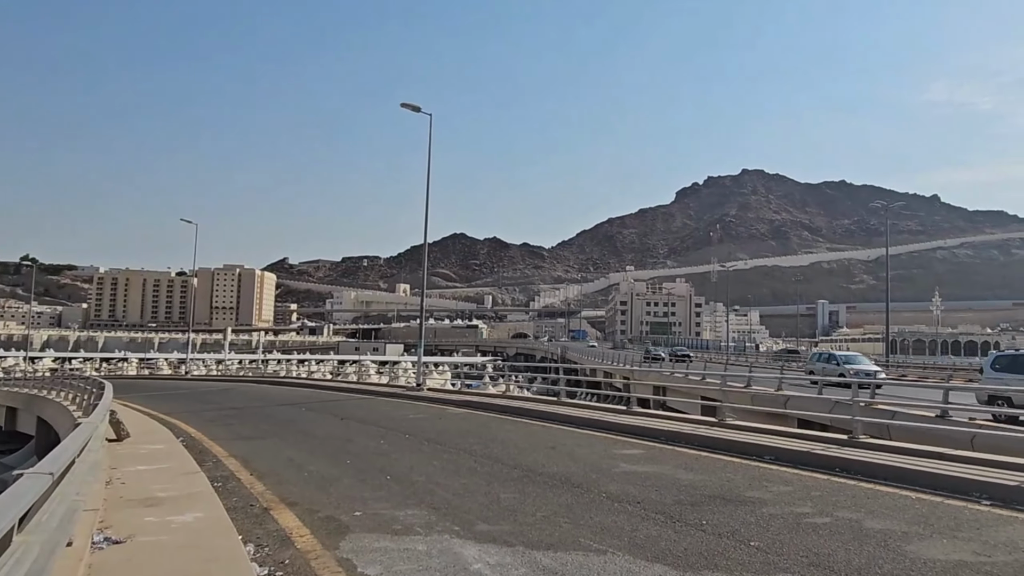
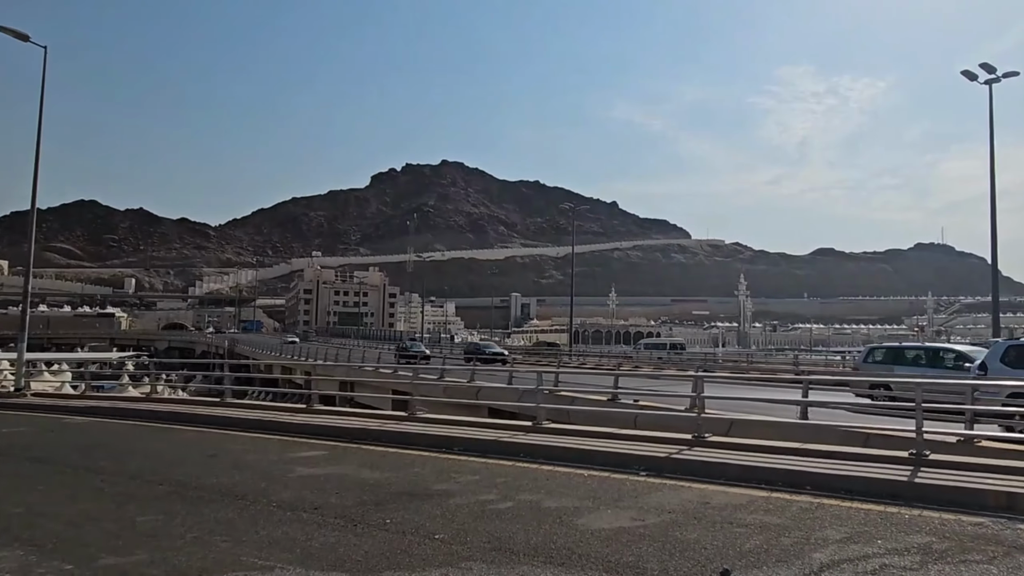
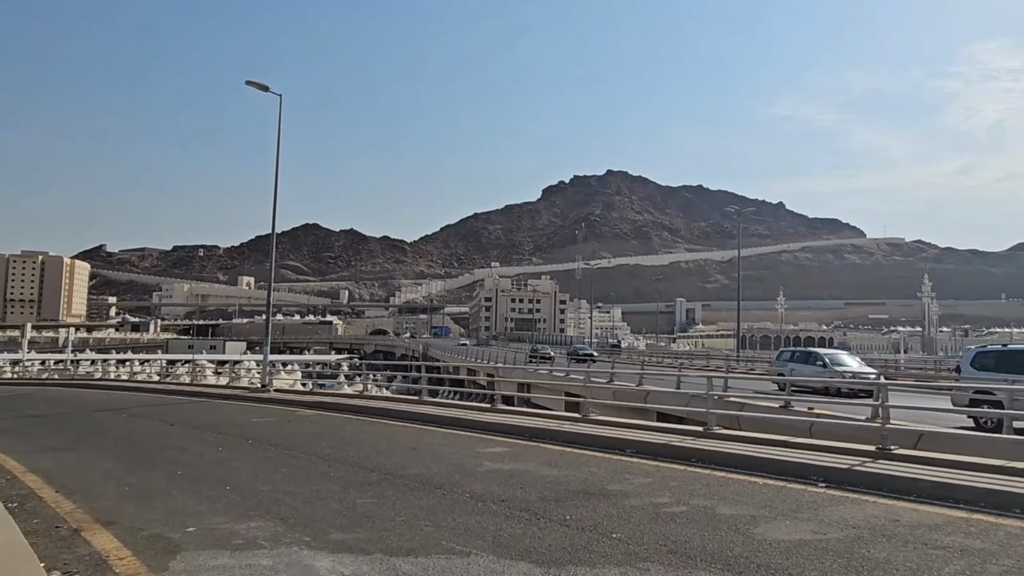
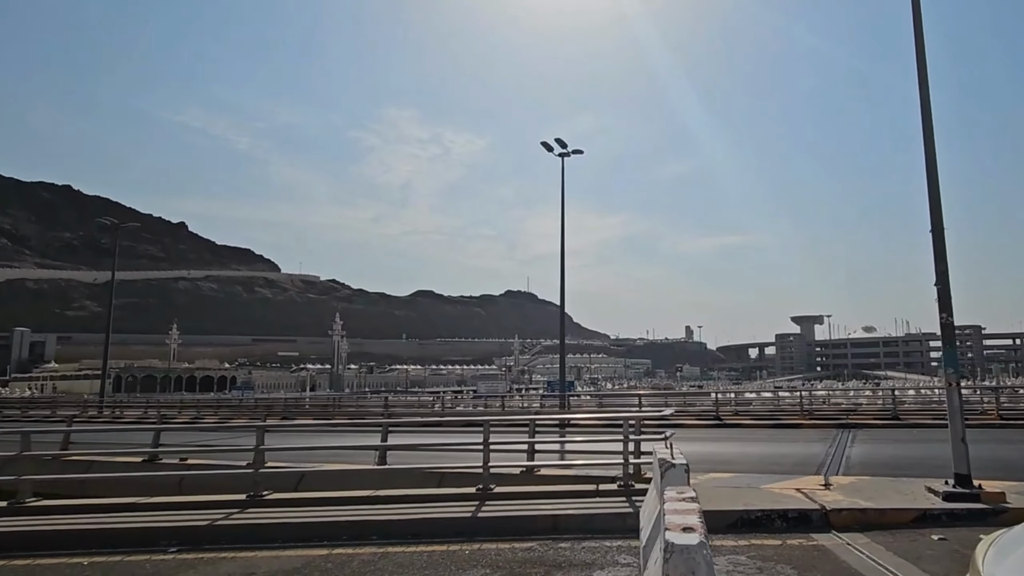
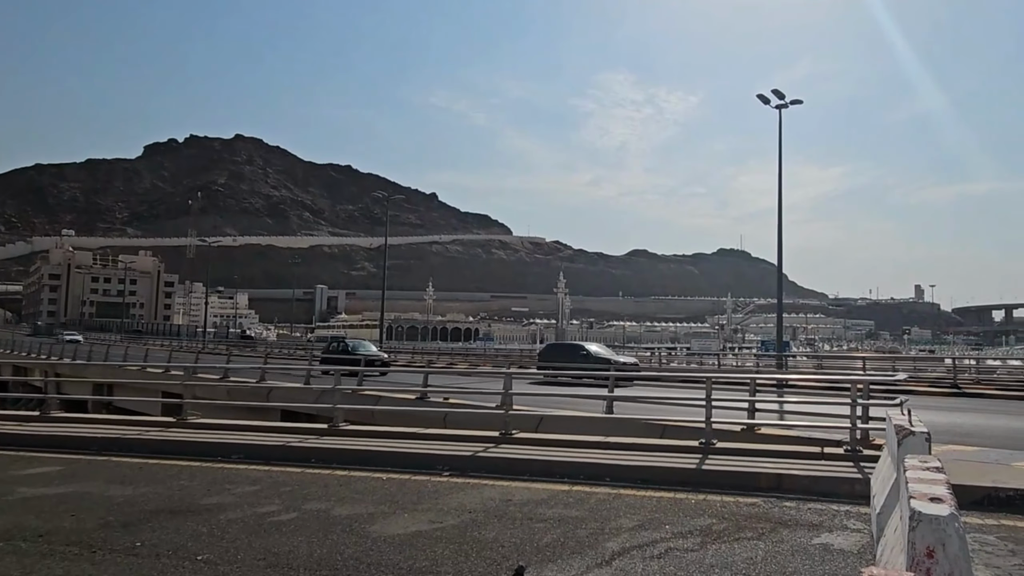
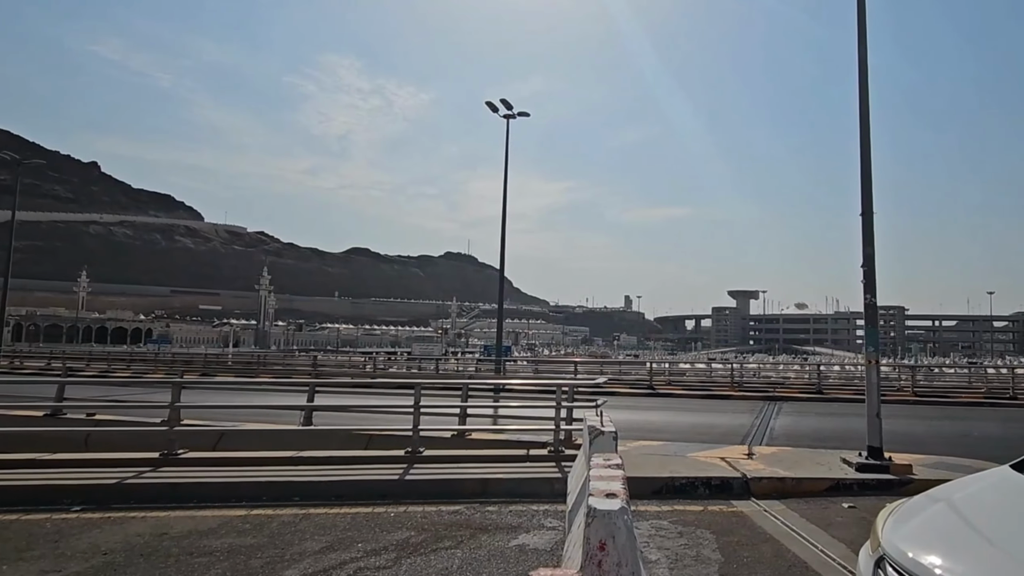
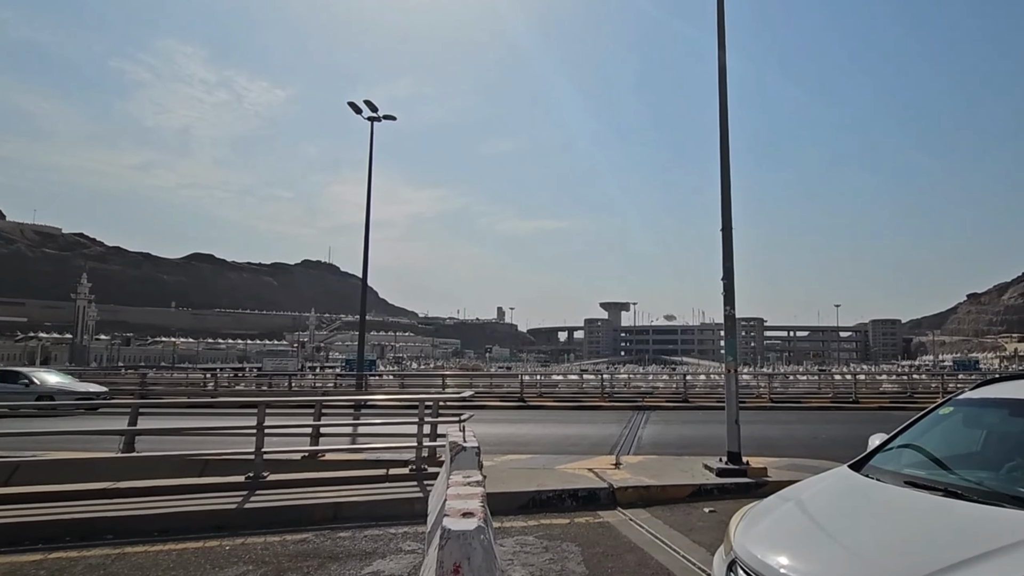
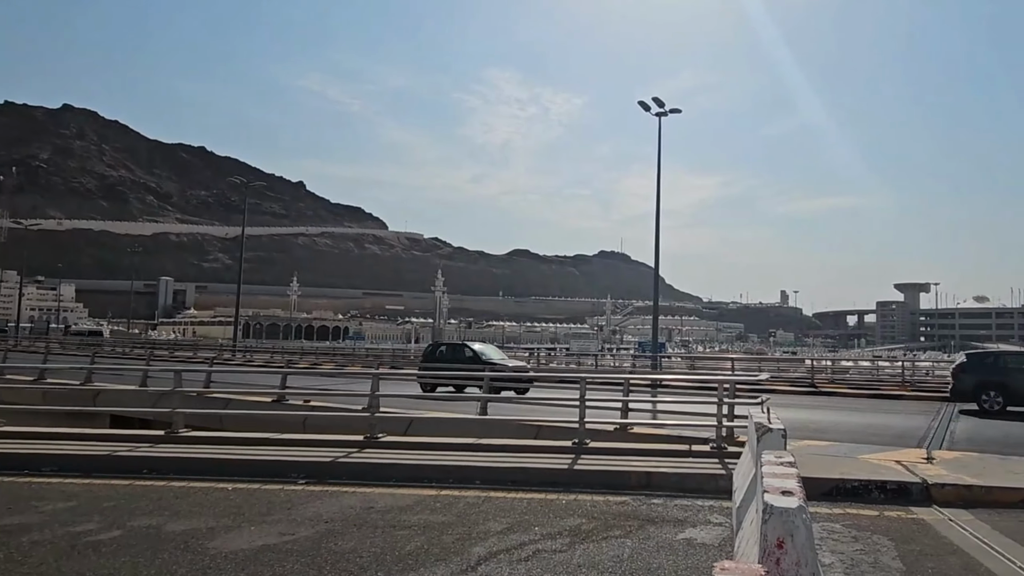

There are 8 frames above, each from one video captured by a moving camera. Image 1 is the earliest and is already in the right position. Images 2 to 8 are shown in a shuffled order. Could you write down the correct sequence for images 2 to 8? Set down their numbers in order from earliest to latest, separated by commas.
3, 2, 5, 8, 6, 7, 4
